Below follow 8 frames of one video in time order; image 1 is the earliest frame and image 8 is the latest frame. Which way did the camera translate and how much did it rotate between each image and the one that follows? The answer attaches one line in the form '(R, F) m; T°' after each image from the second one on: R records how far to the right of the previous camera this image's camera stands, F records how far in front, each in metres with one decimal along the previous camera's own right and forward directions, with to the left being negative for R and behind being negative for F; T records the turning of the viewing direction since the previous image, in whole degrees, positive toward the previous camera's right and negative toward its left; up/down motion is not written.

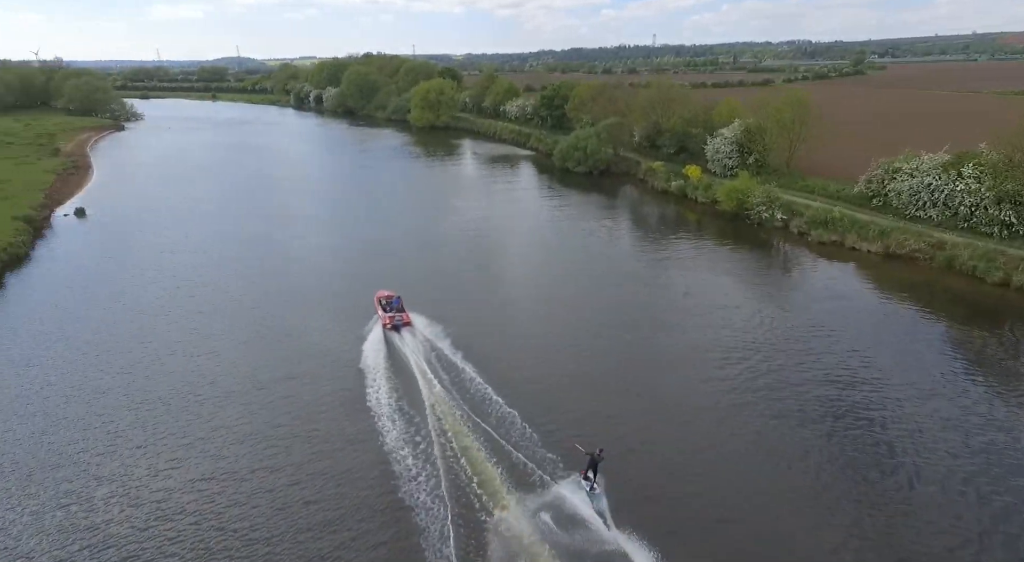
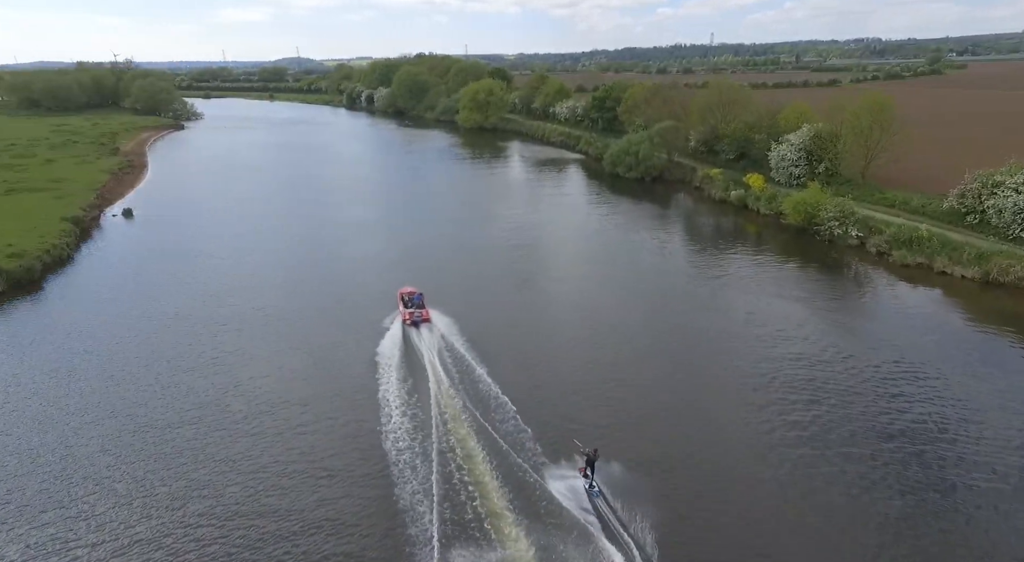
(+0.2, +1.9) m; -4°
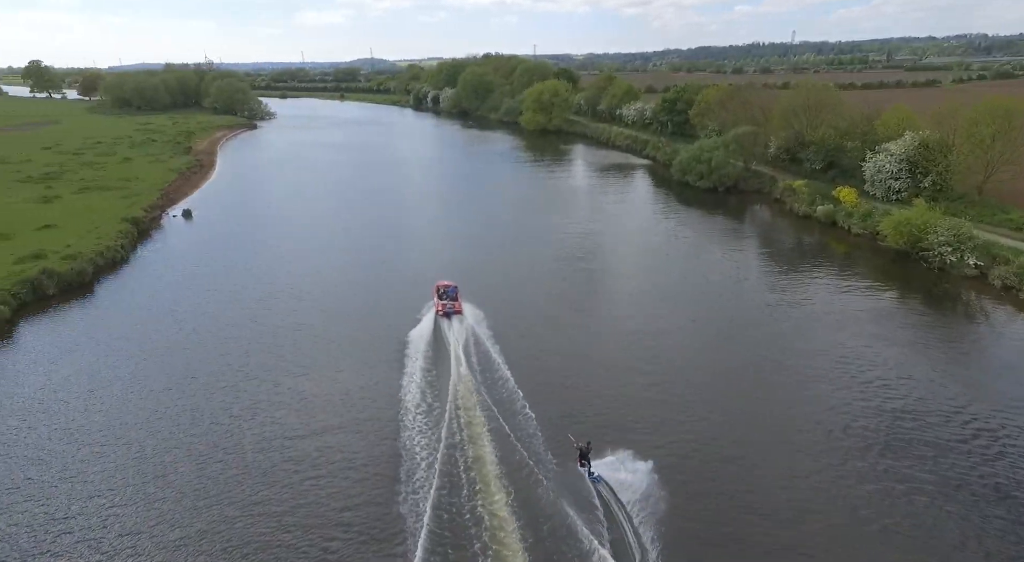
(+0.3, +2.4) m; -5°
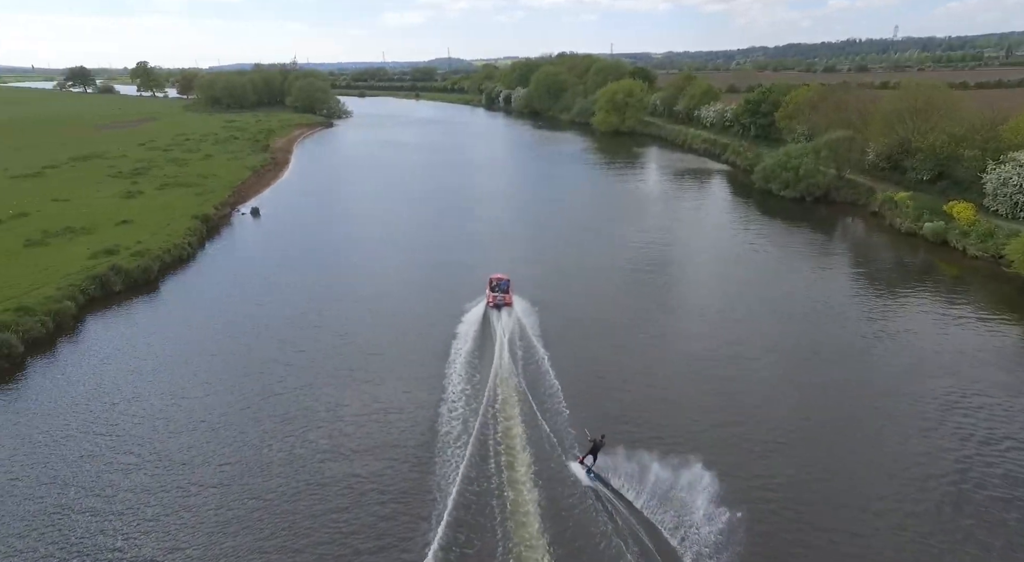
(+0.3, +1.9) m; -6°
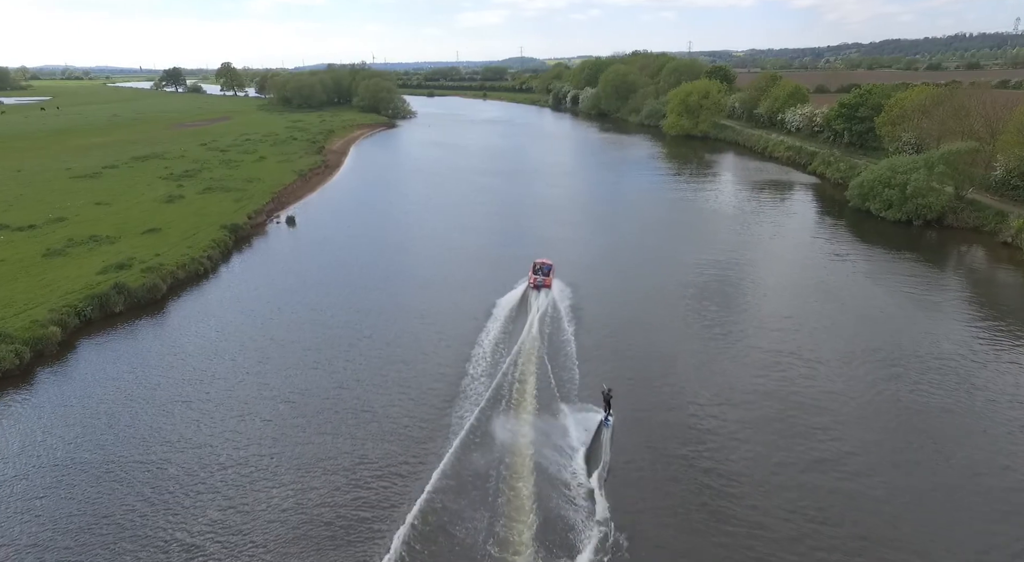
(+1.2, +5.2) m; -6°
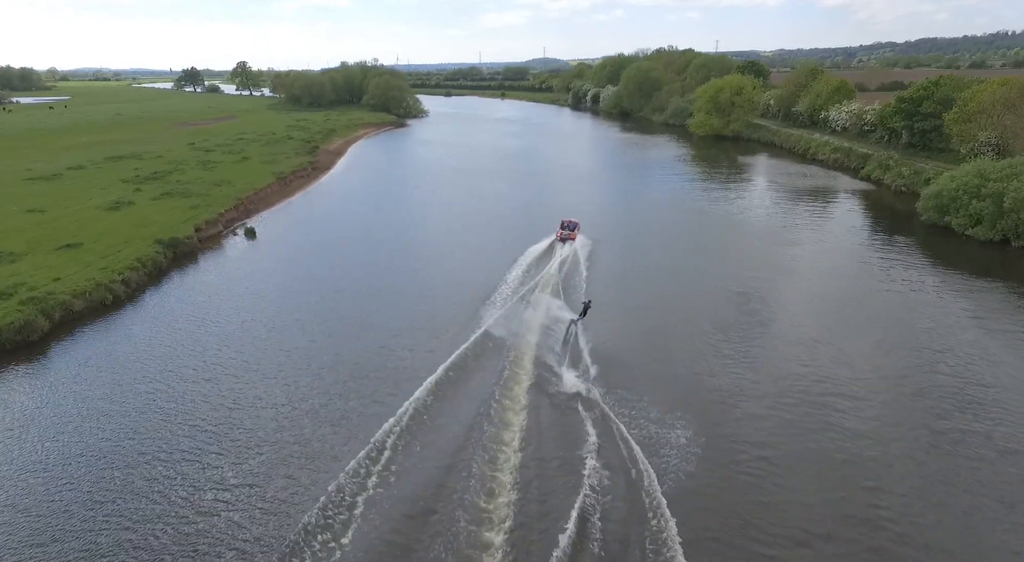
(+1.4, +8.3) m; -2°
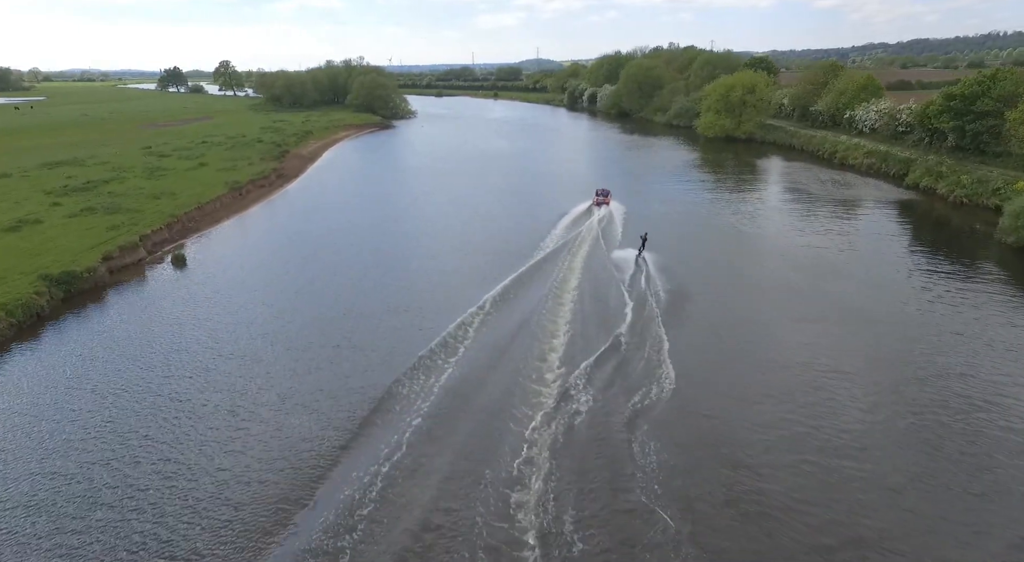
(+0.1, +8.3) m; +1°
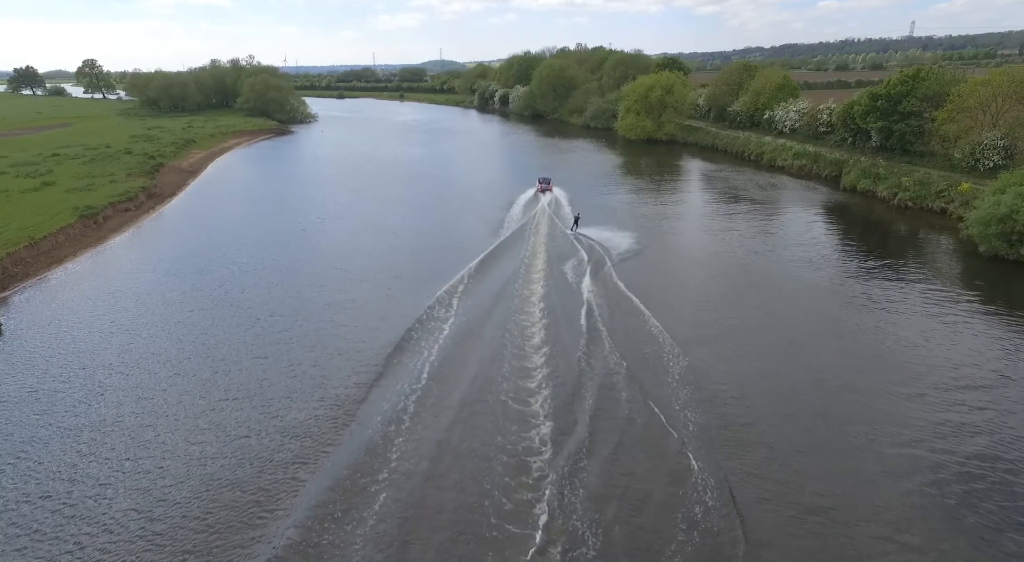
(-1.0, +6.0) m; +7°
